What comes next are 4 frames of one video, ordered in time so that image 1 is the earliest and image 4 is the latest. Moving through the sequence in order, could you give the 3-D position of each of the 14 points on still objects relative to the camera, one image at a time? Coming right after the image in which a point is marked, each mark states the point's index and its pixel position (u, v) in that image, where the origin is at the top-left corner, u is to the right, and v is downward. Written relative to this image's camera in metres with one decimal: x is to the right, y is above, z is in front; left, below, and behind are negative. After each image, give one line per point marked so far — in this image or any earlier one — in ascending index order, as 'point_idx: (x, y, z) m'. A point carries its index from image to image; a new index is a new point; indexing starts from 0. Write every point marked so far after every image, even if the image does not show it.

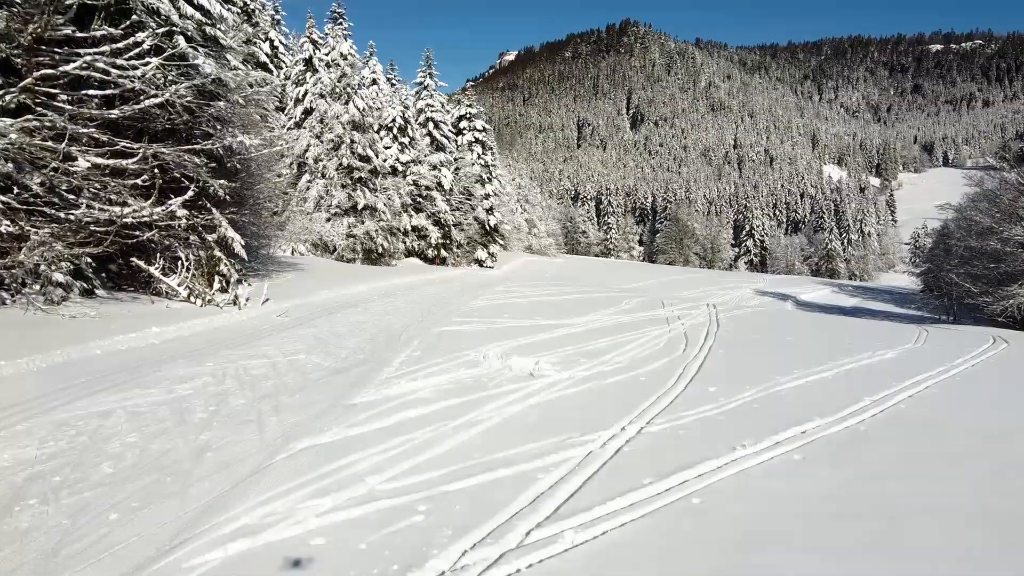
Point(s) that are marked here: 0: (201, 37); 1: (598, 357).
0: (-4.1, +3.3, +12.4) m
1: (+0.8, -0.6, +8.2) m
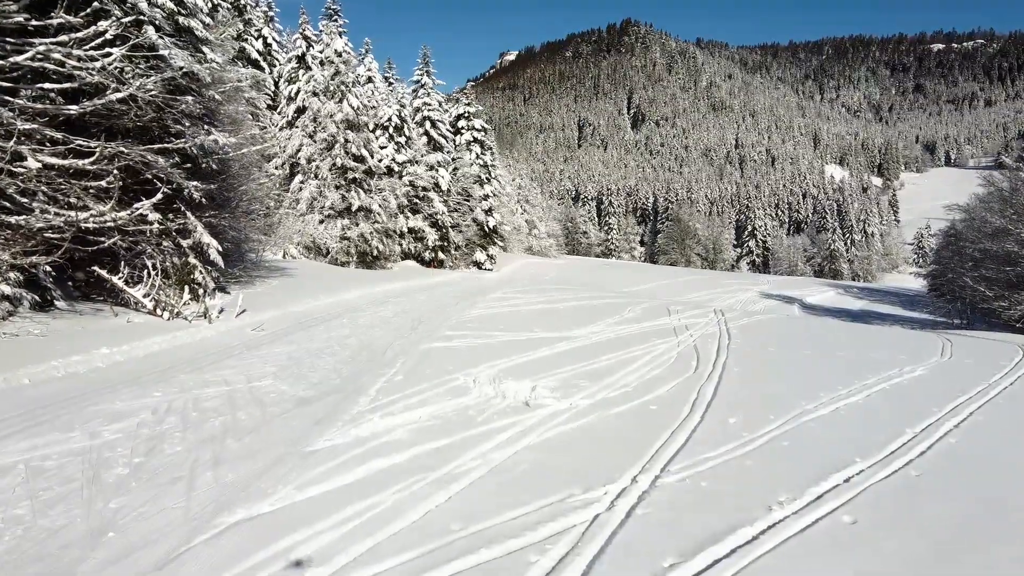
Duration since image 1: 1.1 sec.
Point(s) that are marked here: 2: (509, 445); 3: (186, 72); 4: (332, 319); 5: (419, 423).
0: (-4.2, +3.2, +11.5) m
1: (+0.7, -0.7, +7.3) m
2: (0.0, -0.8, +4.9) m
3: (-3.8, +2.6, +11.0) m
4: (-2.2, -0.4, +11.3) m
5: (-0.5, -0.7, +5.2) m
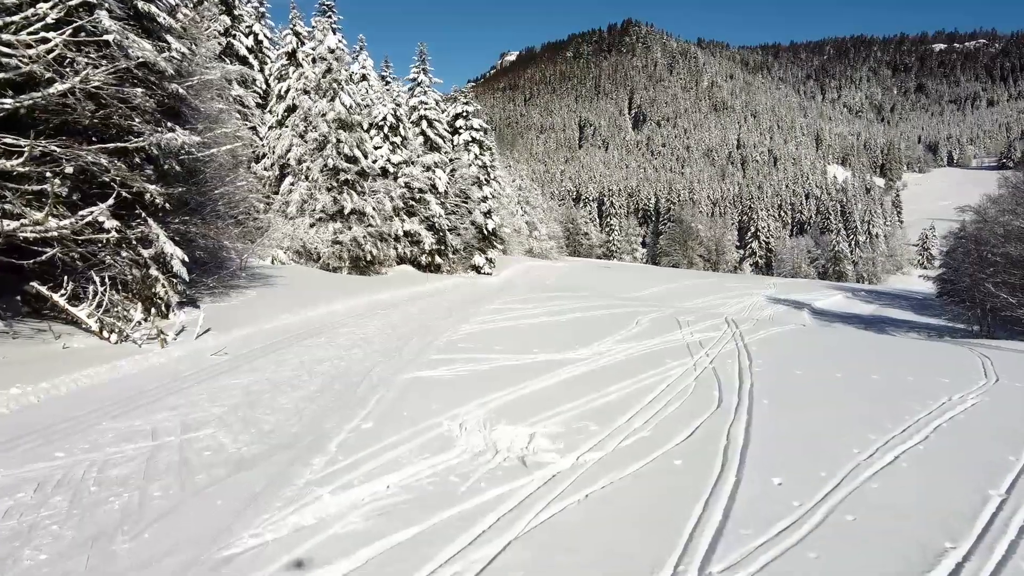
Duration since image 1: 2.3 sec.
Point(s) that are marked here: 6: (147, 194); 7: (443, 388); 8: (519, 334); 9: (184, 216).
0: (-4.2, +3.0, +10.4) m
1: (+0.7, -0.9, +6.2) m
2: (-0.1, -1.0, +3.8) m
3: (-3.9, +2.4, +9.9) m
4: (-2.2, -0.5, +10.2) m
5: (-0.6, -0.9, +4.1) m
6: (-4.0, +1.0, +10.2) m
7: (-0.5, -0.8, +7.2) m
8: (+0.1, -0.6, +11.4) m
9: (-4.3, +0.9, +12.3) m
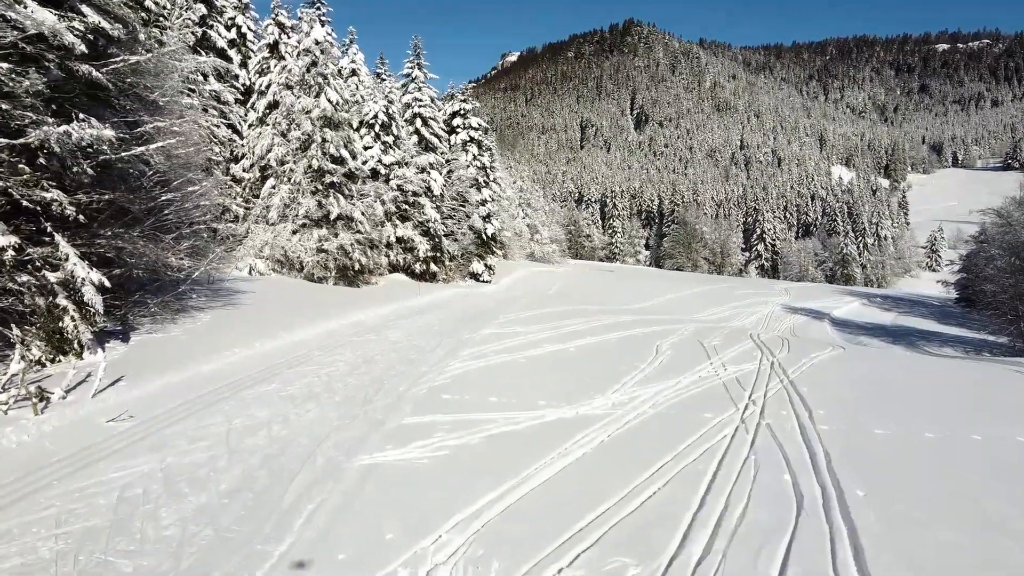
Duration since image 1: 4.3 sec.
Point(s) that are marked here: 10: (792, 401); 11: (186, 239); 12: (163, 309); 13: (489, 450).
0: (-4.2, +2.7, +8.3) m
1: (+0.7, -1.2, +4.1) m
2: (-0.1, -1.3, +1.7) m
3: (-3.9, +2.1, +7.8) m
4: (-2.2, -0.8, +8.1) m
5: (-0.6, -1.2, +2.0) m
6: (-4.0, +0.7, +8.1) m
7: (-0.5, -1.1, +5.1) m
8: (+0.1, -0.9, +9.3) m
9: (-4.3, +0.6, +10.2) m
10: (+2.7, -1.1, +9.0) m
11: (-4.3, +0.7, +12.3) m
12: (-4.4, -0.3, +11.7) m
13: (-0.1, -1.0, +6.2) m
